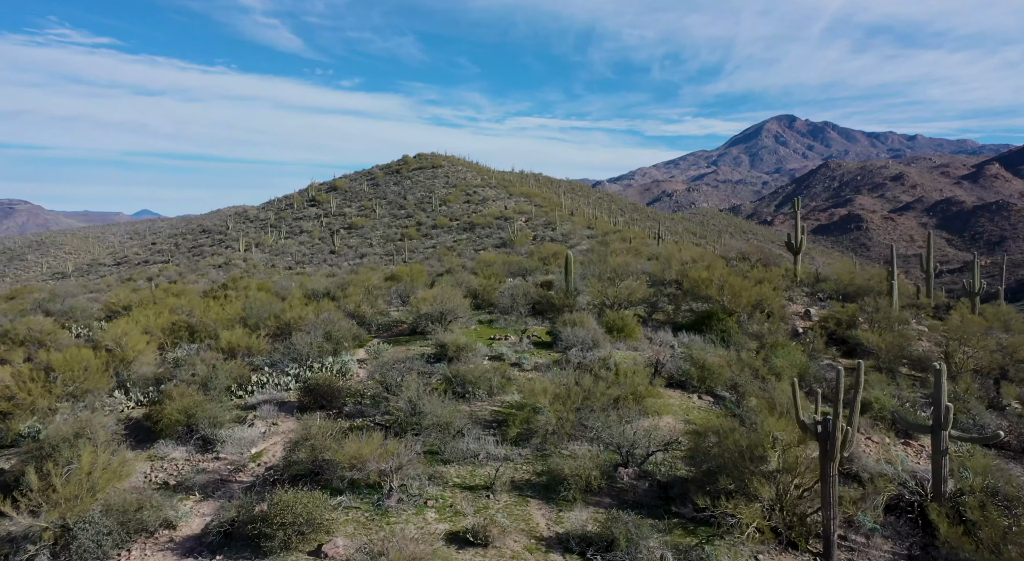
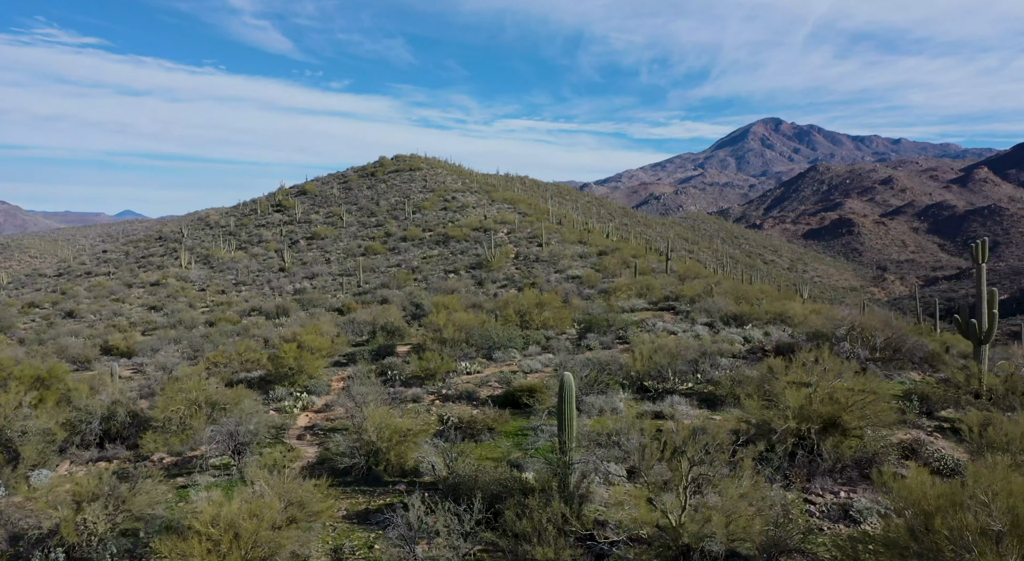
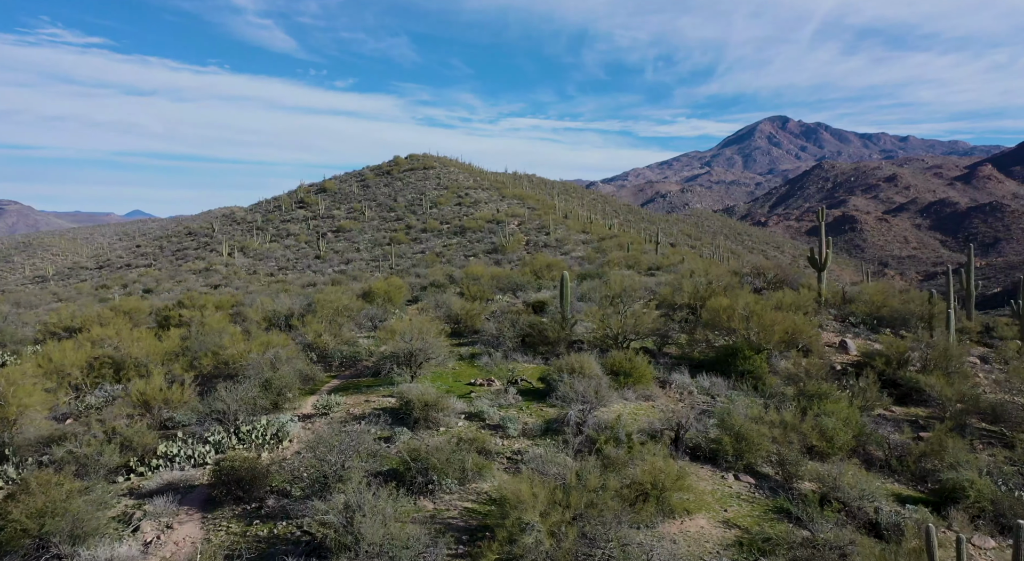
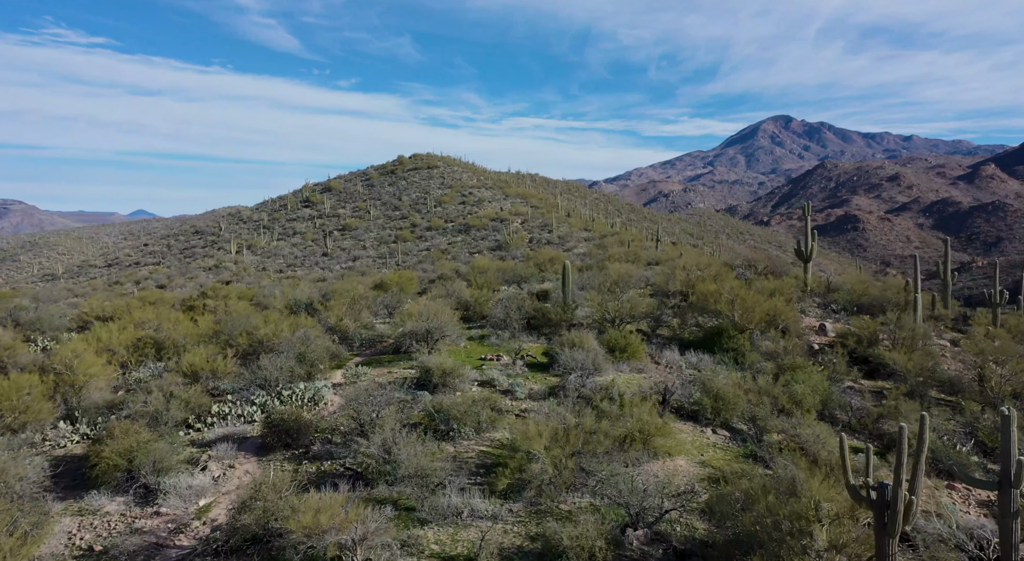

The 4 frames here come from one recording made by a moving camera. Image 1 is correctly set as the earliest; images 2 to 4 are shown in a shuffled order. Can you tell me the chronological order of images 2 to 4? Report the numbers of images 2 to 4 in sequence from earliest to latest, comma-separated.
4, 3, 2
